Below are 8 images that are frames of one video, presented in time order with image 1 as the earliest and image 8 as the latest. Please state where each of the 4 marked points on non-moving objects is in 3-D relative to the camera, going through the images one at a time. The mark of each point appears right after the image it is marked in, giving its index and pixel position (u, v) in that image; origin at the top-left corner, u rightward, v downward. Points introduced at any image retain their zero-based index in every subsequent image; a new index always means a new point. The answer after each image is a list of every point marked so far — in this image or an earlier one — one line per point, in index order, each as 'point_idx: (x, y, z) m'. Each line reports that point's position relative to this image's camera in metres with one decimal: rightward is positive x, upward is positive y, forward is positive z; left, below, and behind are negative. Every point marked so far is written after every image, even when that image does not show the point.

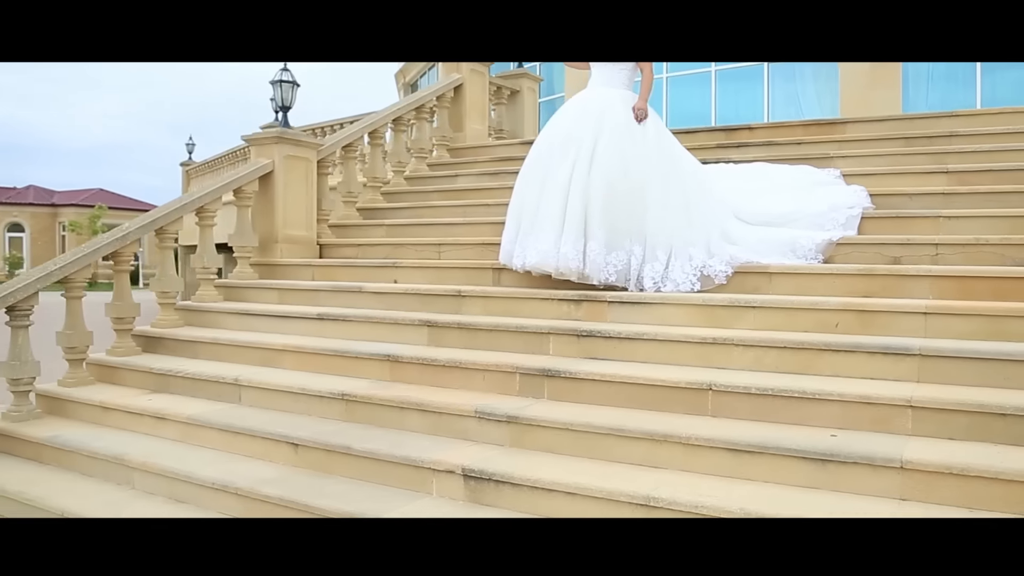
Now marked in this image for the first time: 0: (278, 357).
0: (-1.4, -0.4, +5.0) m
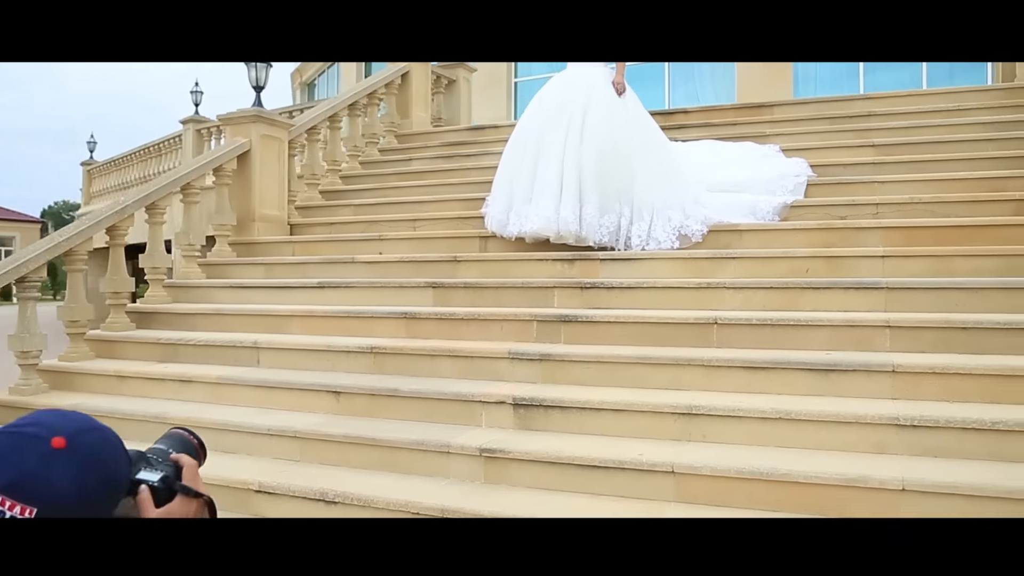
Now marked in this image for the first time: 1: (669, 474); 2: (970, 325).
0: (-1.4, -0.2, +5.2) m
1: (+0.6, -0.7, +3.3) m
2: (+2.1, -0.2, +3.8) m
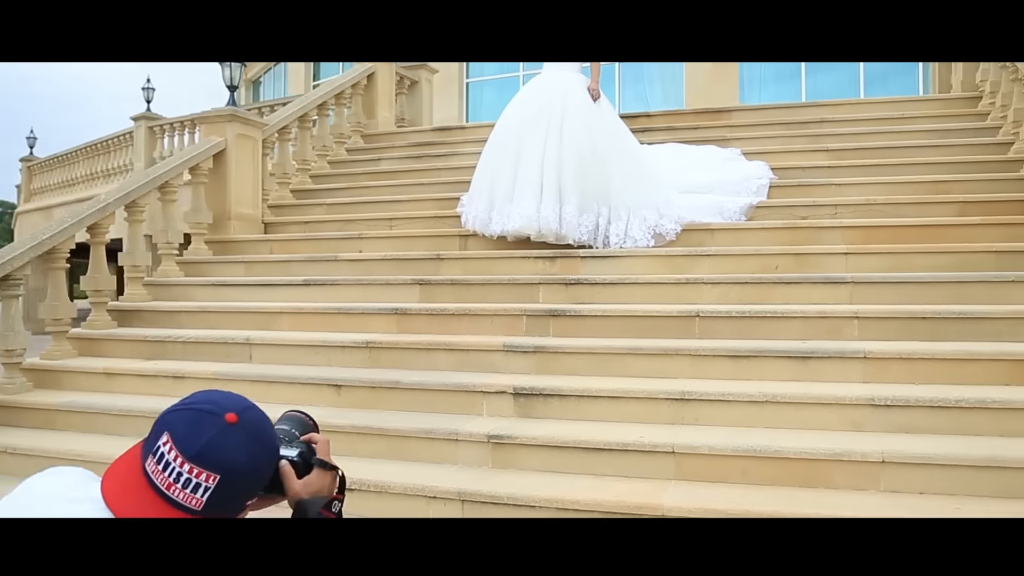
0: (-1.5, -0.2, +5.3) m
1: (+0.7, -0.7, +3.5) m
2: (+2.1, -0.1, +4.1) m
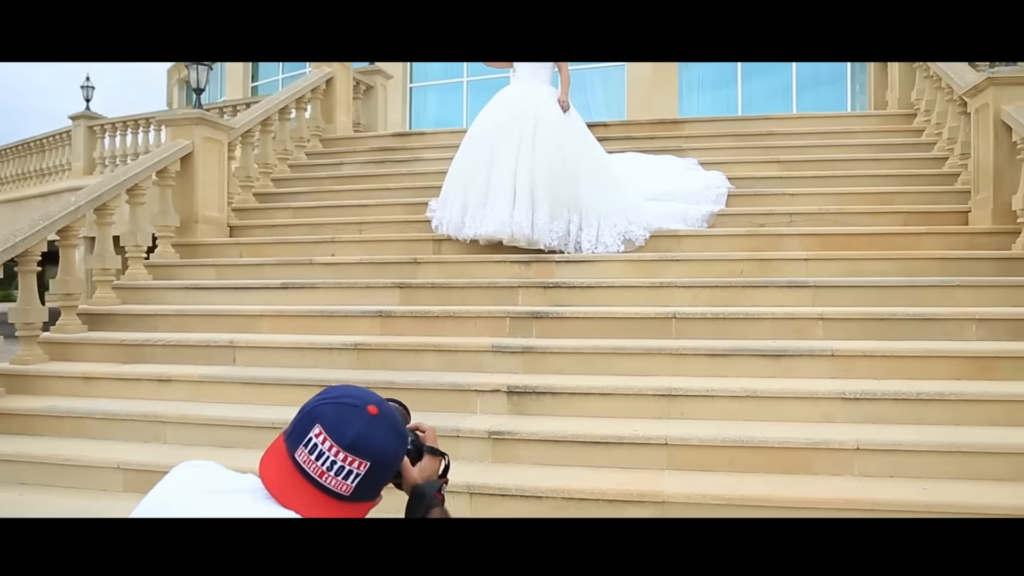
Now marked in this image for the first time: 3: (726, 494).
0: (-1.7, -0.2, +5.3) m
1: (+0.7, -0.7, +3.7) m
2: (+2.0, -0.2, +4.5) m
3: (+0.9, -0.8, +3.4) m
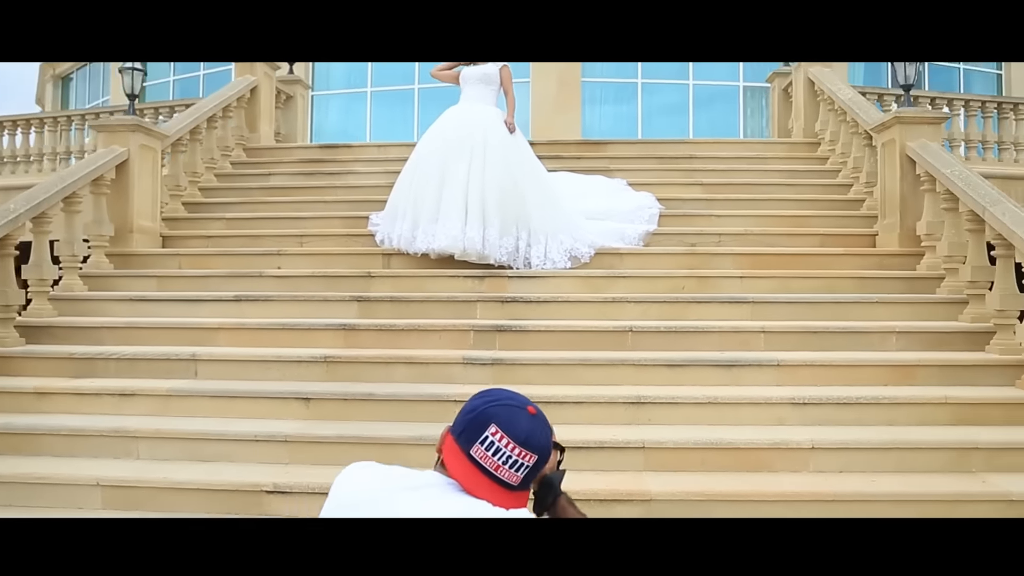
0: (-1.9, -0.3, +5.3) m
1: (+0.6, -0.8, +4.0) m
2: (+1.9, -0.3, +5.0) m
3: (+0.9, -0.9, +3.8) m
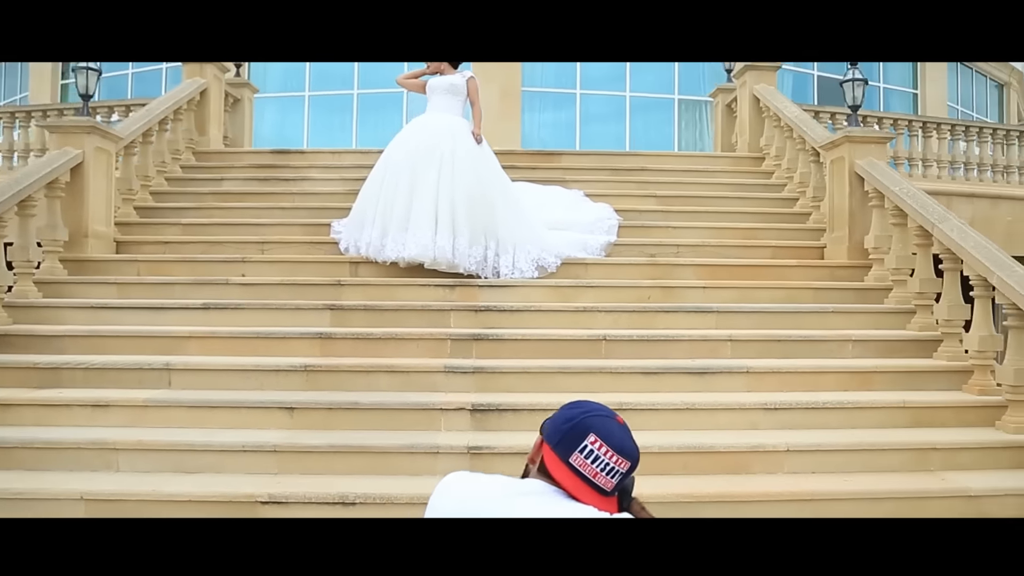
0: (-2.1, -0.4, +5.2) m
1: (+0.6, -0.8, +4.2) m
2: (+1.7, -0.3, +5.2) m
3: (+0.9, -1.0, +3.9) m
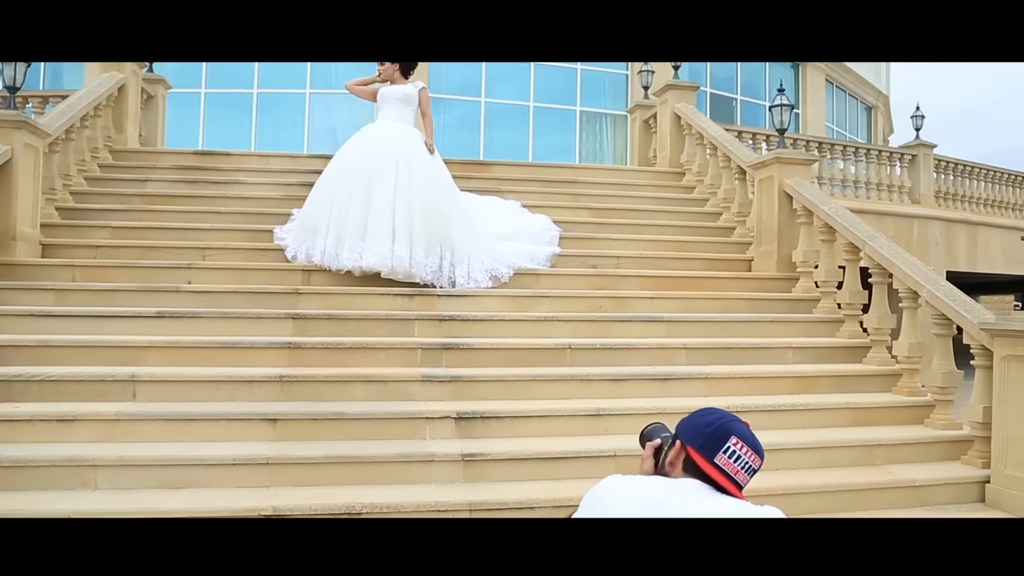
0: (-2.2, -0.4, +5.0) m
1: (+0.5, -0.9, +4.4) m
2: (+1.5, -0.4, +5.6) m
3: (+0.8, -1.0, +4.2) m
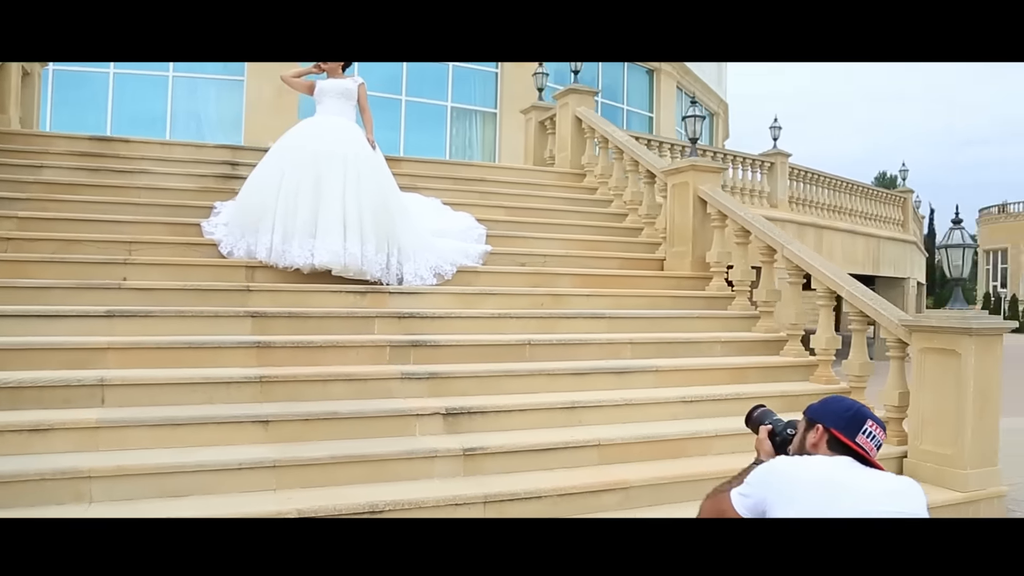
0: (-2.3, -0.4, +4.7) m
1: (+0.5, -0.9, +4.7) m
2: (+1.2, -0.4, +6.1) m
3: (+0.8, -1.0, +4.6) m
